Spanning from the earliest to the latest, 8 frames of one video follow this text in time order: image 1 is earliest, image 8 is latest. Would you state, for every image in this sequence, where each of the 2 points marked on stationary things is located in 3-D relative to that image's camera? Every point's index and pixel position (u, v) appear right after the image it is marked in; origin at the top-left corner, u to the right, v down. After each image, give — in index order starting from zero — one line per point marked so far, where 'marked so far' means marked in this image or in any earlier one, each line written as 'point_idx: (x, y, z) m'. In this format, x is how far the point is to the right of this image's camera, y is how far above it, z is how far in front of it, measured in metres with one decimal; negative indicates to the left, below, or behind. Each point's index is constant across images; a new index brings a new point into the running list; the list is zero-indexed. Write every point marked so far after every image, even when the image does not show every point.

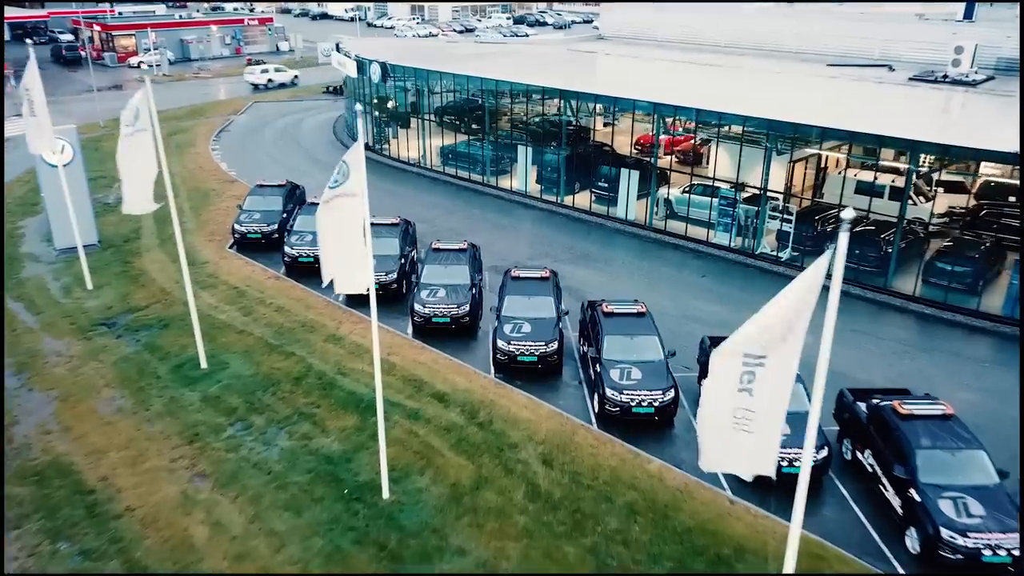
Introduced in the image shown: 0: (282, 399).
0: (-4.7, -2.3, +16.3) m
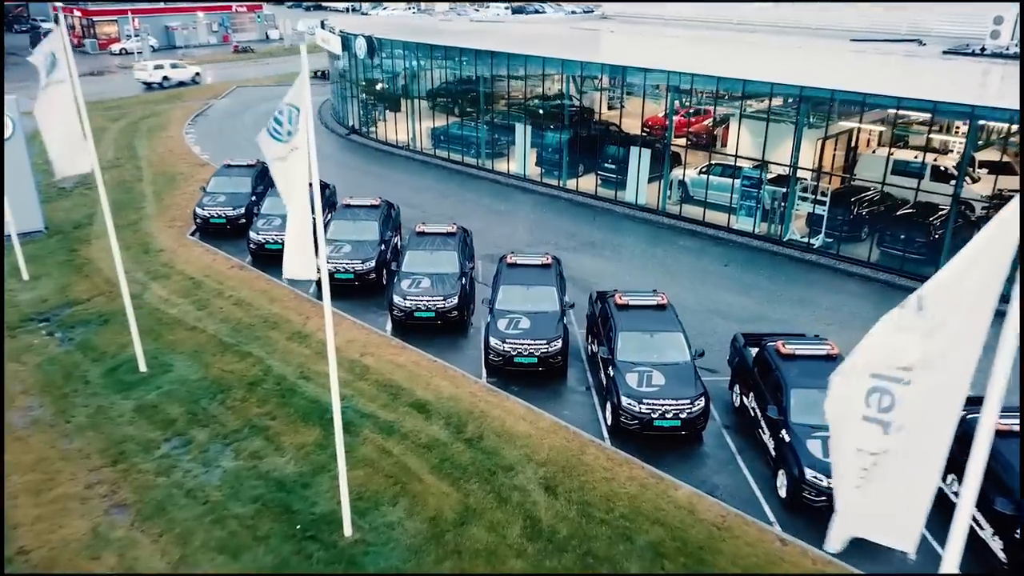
0: (-4.8, -2.1, +13.6) m
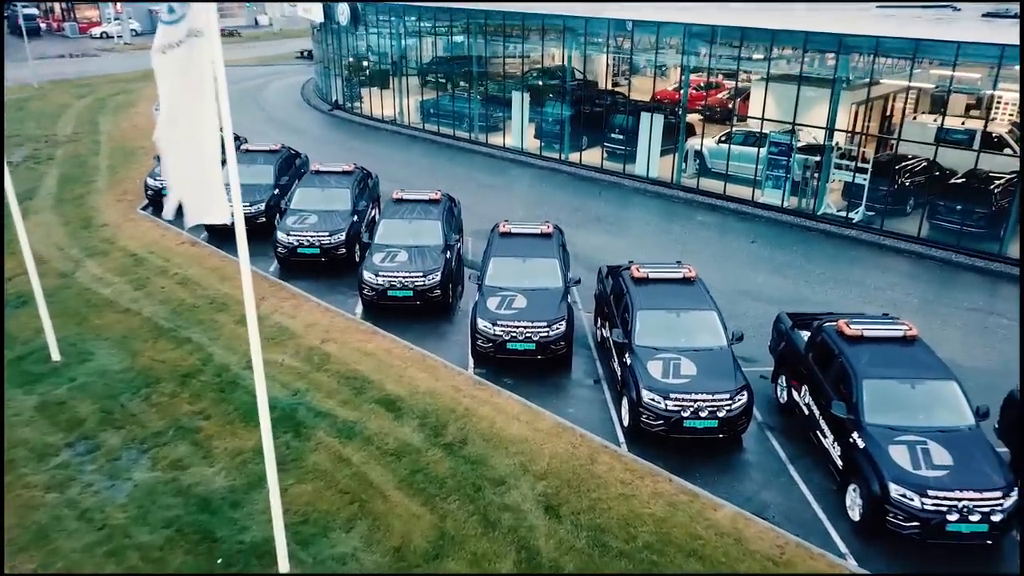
0: (-4.9, -1.6, +11.0) m
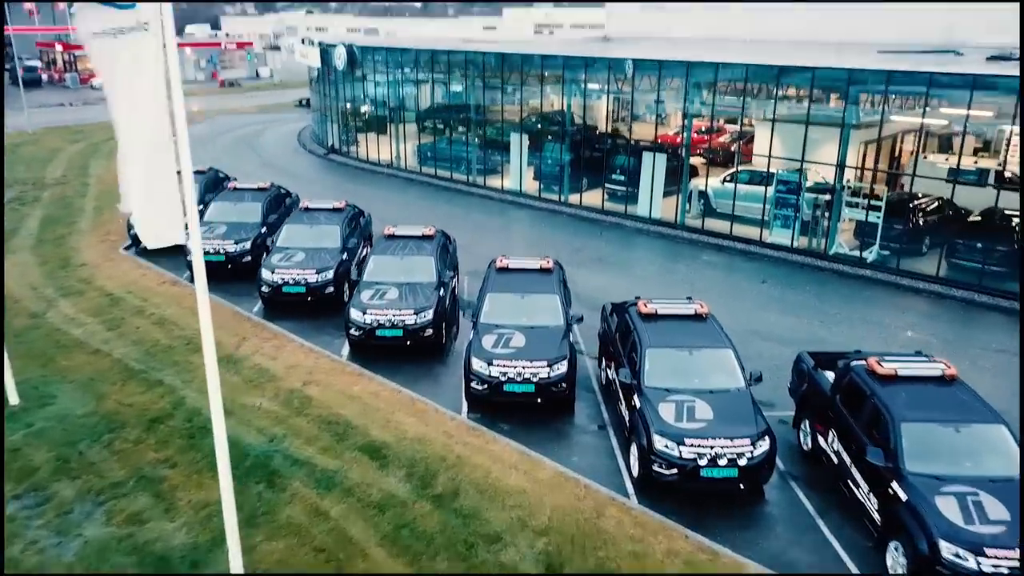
0: (-5.0, -2.1, +10.0) m
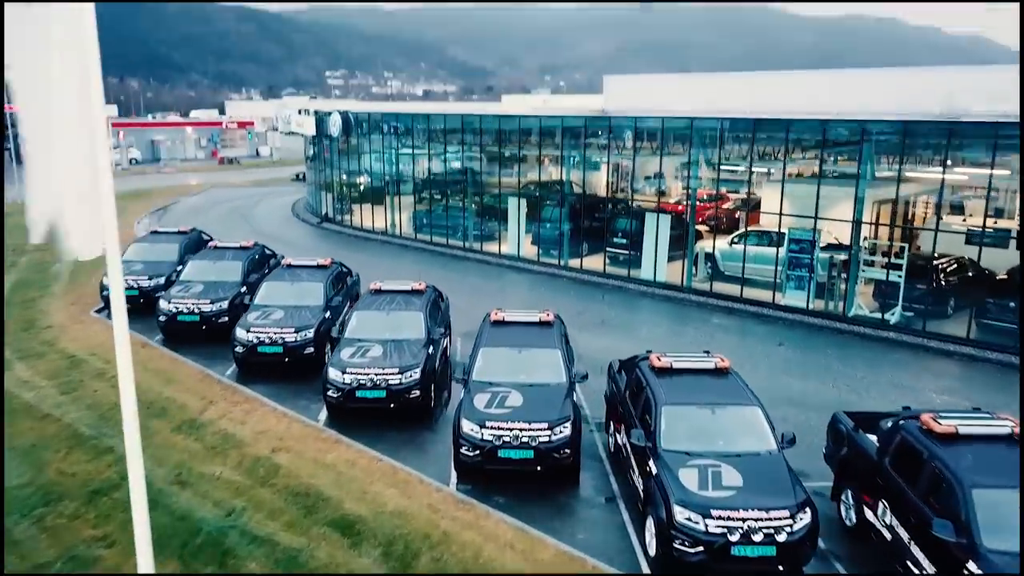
0: (-5.0, -2.6, +8.6) m
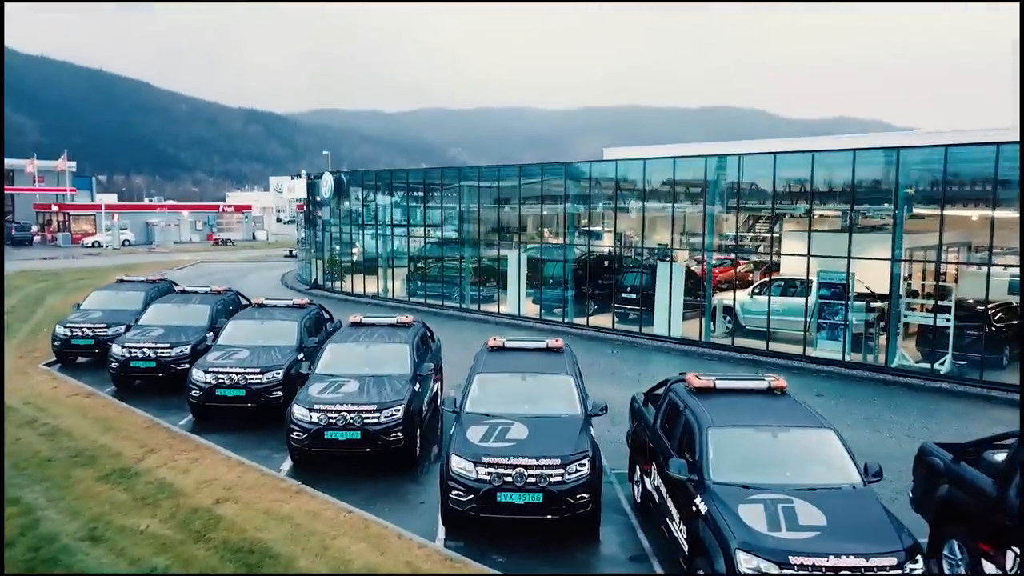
0: (-5.0, -2.5, +6.5) m
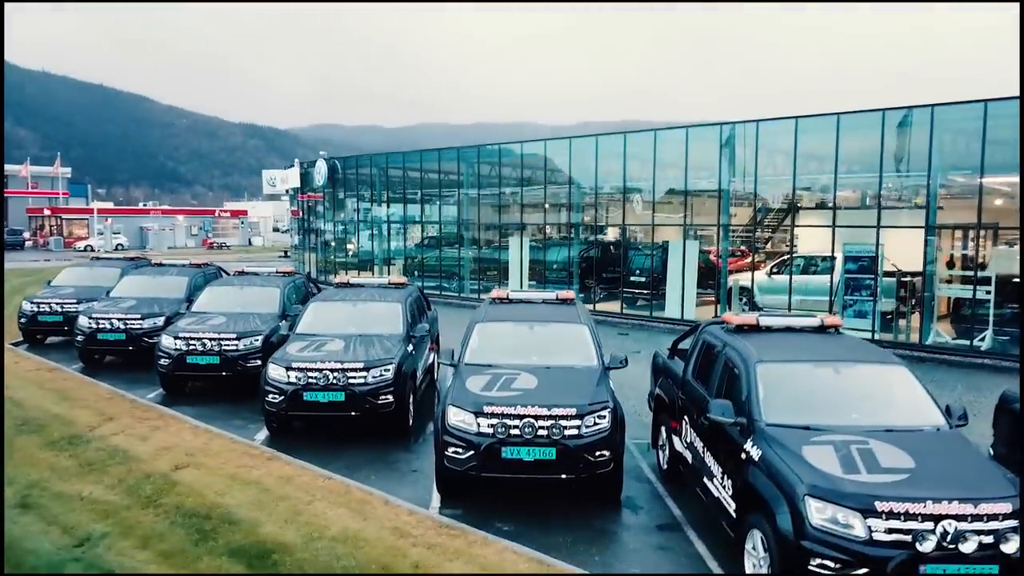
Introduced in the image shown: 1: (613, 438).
0: (-4.9, -1.9, +5.4) m
1: (+0.8, -1.2, +6.2) m
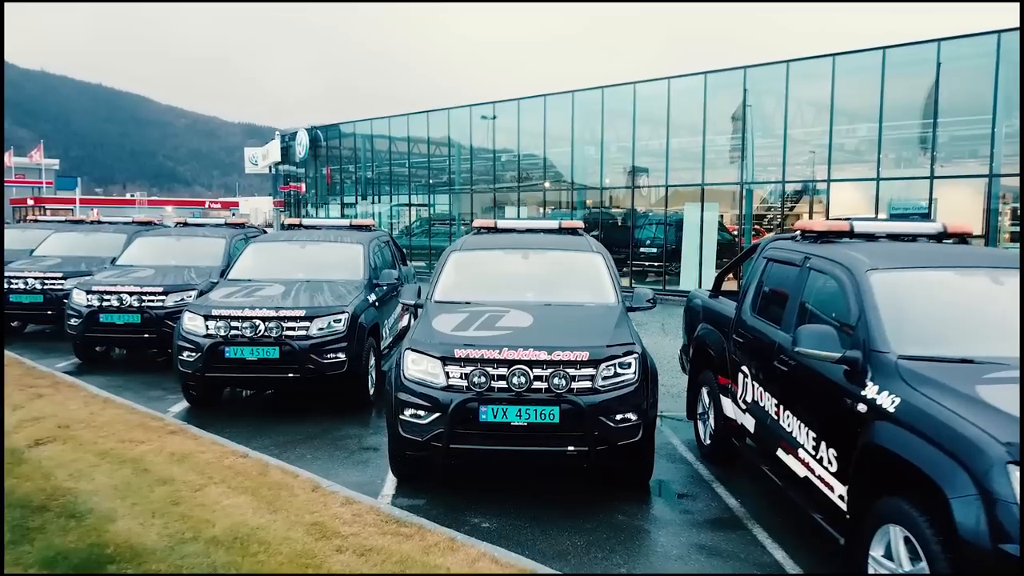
0: (-5.0, -1.3, +3.5) m
1: (+0.7, -0.6, +4.3) m
